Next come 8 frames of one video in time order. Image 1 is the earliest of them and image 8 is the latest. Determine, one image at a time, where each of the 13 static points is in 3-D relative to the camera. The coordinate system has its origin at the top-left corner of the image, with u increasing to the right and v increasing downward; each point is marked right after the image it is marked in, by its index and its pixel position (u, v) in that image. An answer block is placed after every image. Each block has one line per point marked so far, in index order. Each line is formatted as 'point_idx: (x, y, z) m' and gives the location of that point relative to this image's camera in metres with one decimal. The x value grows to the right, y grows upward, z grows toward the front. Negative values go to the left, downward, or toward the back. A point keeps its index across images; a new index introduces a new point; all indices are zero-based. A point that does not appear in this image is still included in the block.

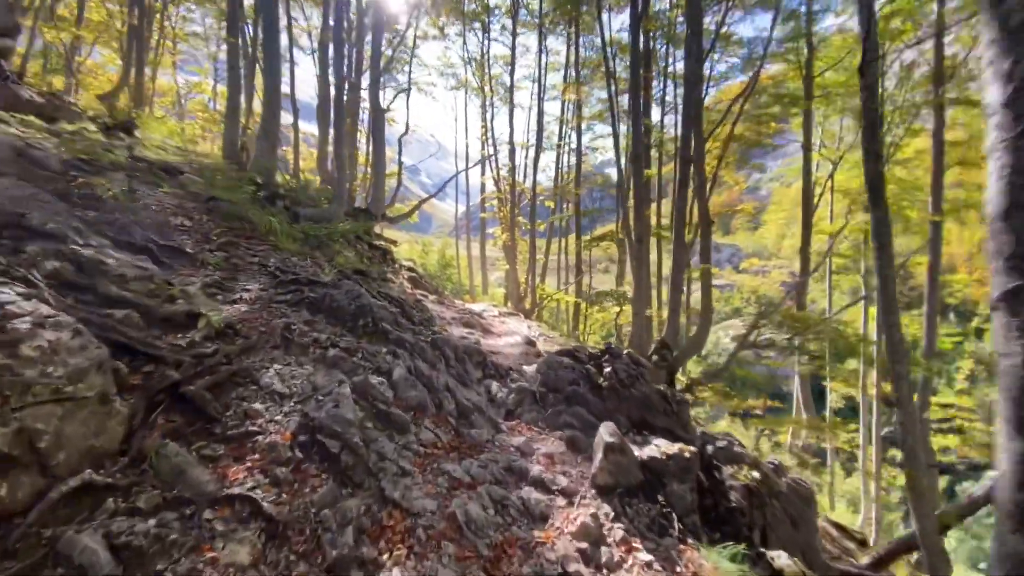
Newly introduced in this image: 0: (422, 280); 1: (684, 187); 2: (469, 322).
0: (-2.7, +0.3, +14.2) m
1: (+3.7, +2.1, +10.2) m
2: (-1.0, -0.8, +10.9) m
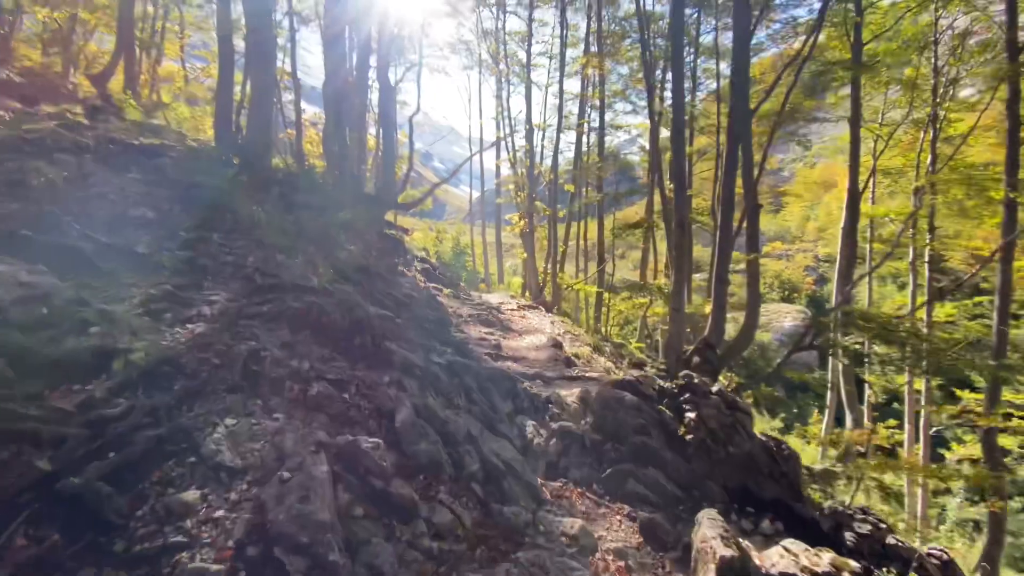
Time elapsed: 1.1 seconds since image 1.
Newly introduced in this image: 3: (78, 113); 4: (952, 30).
0: (-2.1, +0.5, +13.2) m
1: (+4.1, +2.2, +9.0) m
2: (-0.5, -0.6, +10.0) m
3: (-8.6, +3.5, +9.4) m
4: (+15.0, +8.8, +16.1) m
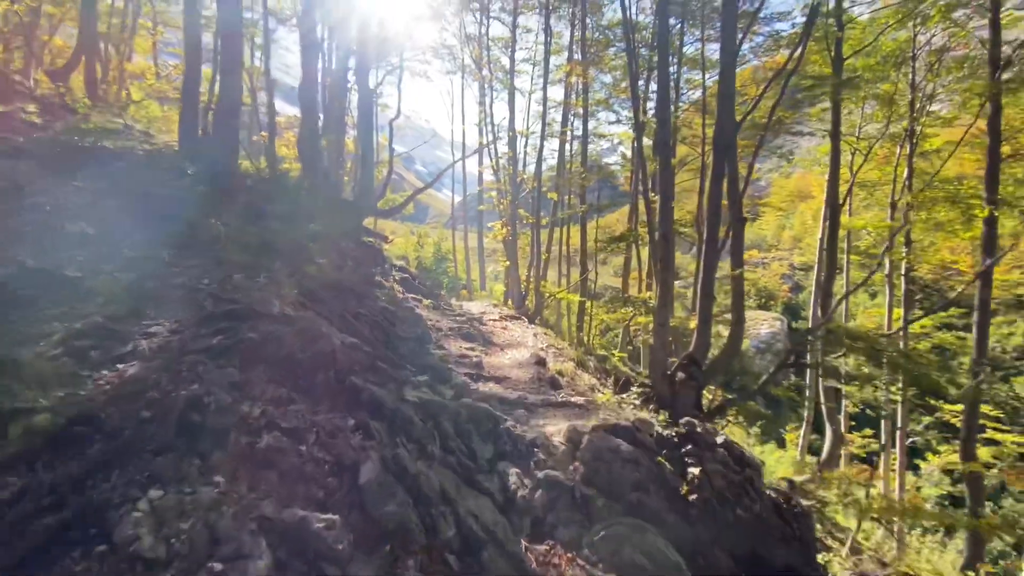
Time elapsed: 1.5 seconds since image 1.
0: (-2.6, +0.2, +12.8) m
1: (+3.8, +2.0, +8.8) m
2: (-0.9, -0.9, +9.6) m
3: (-8.9, +3.3, +8.8) m
4: (+14.4, +8.4, +16.4) m
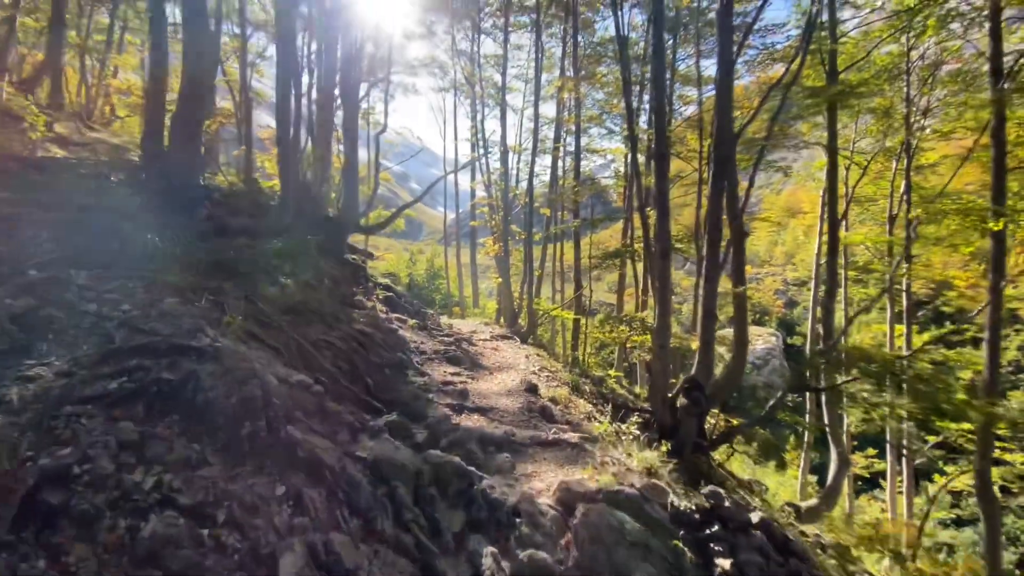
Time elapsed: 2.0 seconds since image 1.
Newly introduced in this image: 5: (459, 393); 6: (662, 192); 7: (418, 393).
0: (-2.8, -0.3, +12.2) m
1: (+3.6, +1.6, +8.4) m
2: (-1.1, -1.3, +9.0) m
3: (-9.2, +2.9, +8.2) m
4: (+14.1, +7.8, +16.3) m
5: (-0.7, -1.5, +6.5) m
6: (+2.6, +1.6, +8.2) m
7: (-1.2, -1.3, +5.8) m
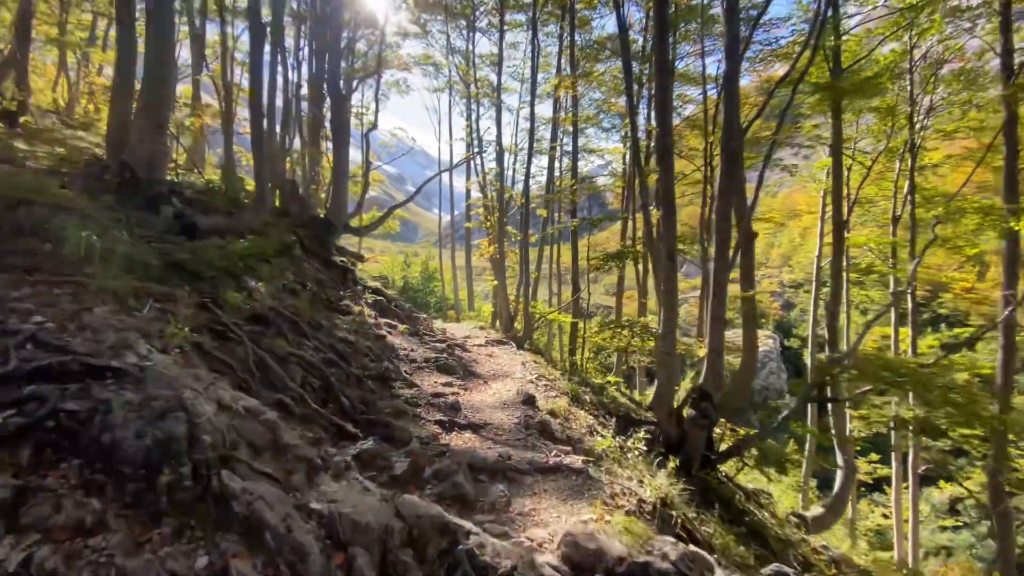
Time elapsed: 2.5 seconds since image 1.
0: (-2.9, -0.4, +11.6) m
1: (+3.5, +1.6, +7.9) m
2: (-1.2, -1.3, +8.4) m
3: (-9.2, +2.8, +7.6) m
4: (+14.0, +7.7, +15.9) m
5: (-0.8, -1.5, +6.0) m
6: (+2.5, +1.6, +7.7) m
7: (-1.2, -1.3, +5.3) m
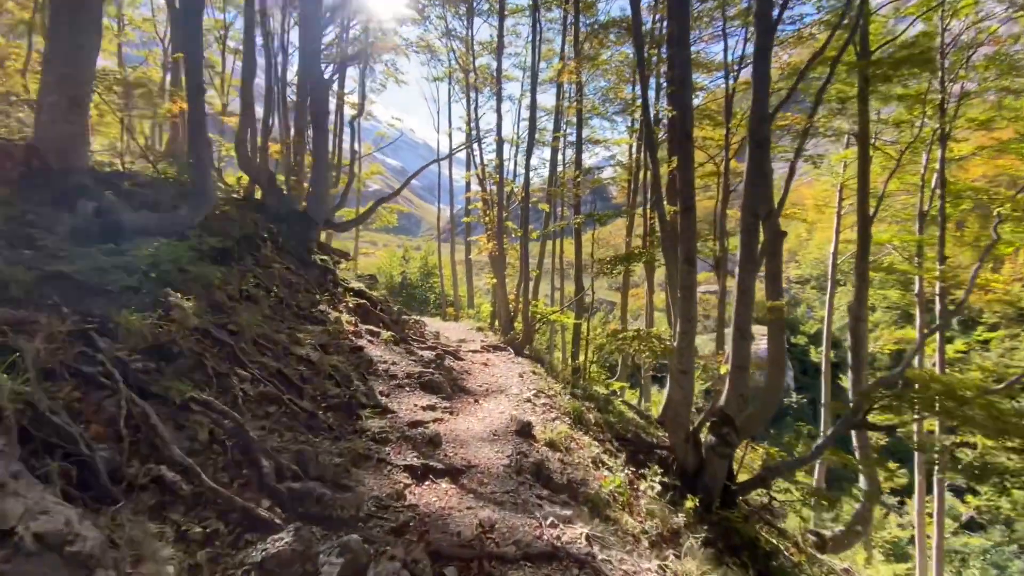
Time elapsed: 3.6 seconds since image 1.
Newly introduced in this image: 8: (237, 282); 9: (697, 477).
0: (-3.0, -0.4, +10.6) m
1: (+3.4, +1.5, +6.8) m
2: (-1.2, -1.4, +7.5) m
3: (-9.3, +2.7, +6.6) m
4: (+14.0, +7.7, +14.7) m
5: (-0.9, -1.7, +5.0) m
6: (+2.5, +1.4, +6.7) m
7: (-1.3, -1.5, +4.3) m
8: (-3.8, +0.1, +6.5) m
9: (+2.6, -2.7, +6.8) m
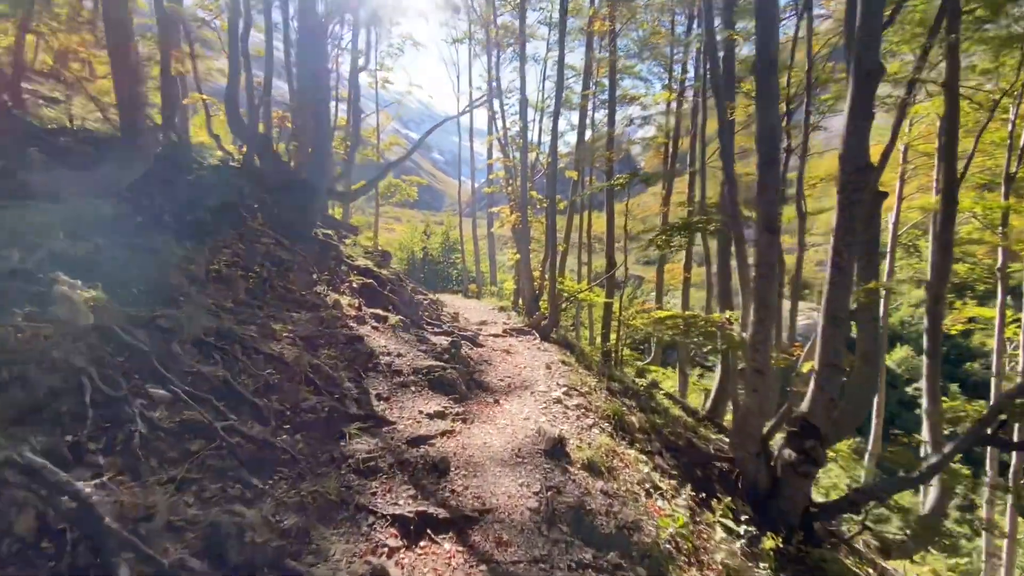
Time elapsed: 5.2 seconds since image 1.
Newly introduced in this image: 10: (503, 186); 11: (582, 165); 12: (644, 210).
0: (-2.5, +0.1, +9.5) m
1: (+3.7, +1.7, +5.2) m
2: (-0.9, -1.1, +6.3) m
3: (-9.0, +3.0, +5.6) m
4: (+14.6, +8.4, +12.3) m
5: (-0.7, -1.5, +3.8) m
6: (+2.8, +1.7, +5.1) m
7: (-1.1, -1.4, +3.1) m
8: (-3.5, +0.3, +5.3) m
9: (+3.0, -2.4, +5.4) m
10: (-0.4, +4.2, +19.1) m
11: (+2.3, +4.1, +15.5) m
12: (+4.6, +2.7, +16.4) m
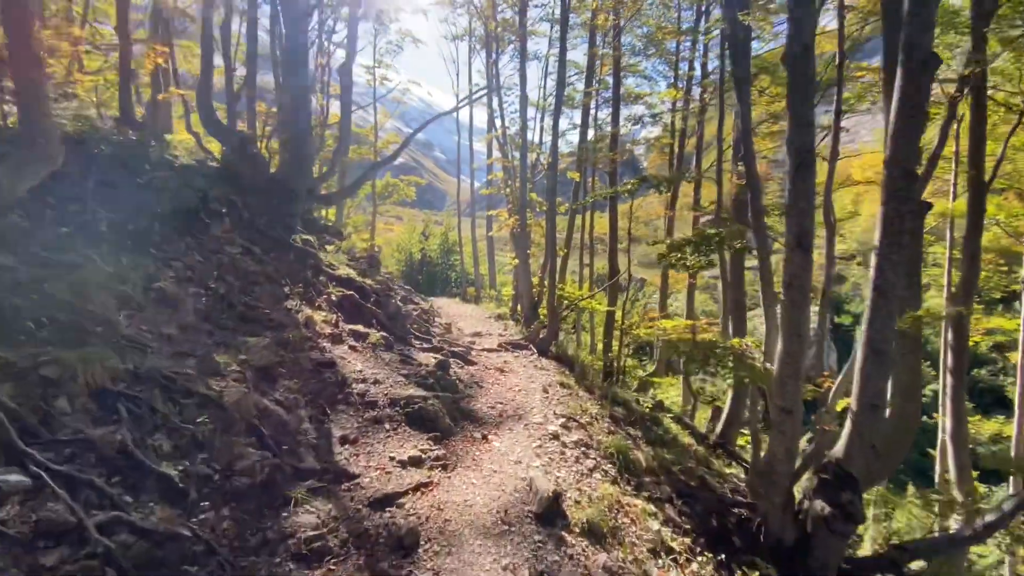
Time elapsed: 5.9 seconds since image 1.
0: (-2.6, -0.2, +8.8) m
1: (+3.6, +1.5, +4.5) m
2: (-1.0, -1.4, +5.5) m
3: (-9.1, +2.8, +4.9) m
4: (+14.6, +8.1, +11.5) m
5: (-0.8, -1.7, +3.1) m
6: (+2.7, +1.4, +4.4) m
7: (-1.2, -1.6, +2.4) m
8: (-3.6, +0.1, +4.6) m
9: (+2.8, -2.7, +4.7) m
10: (-0.4, +4.0, +18.4) m
11: (+2.3, +3.8, +14.7) m
12: (+4.5, +2.5, +15.6) m
